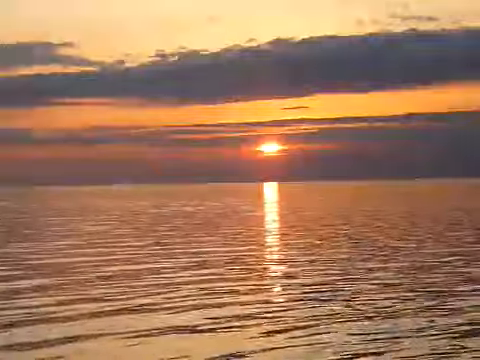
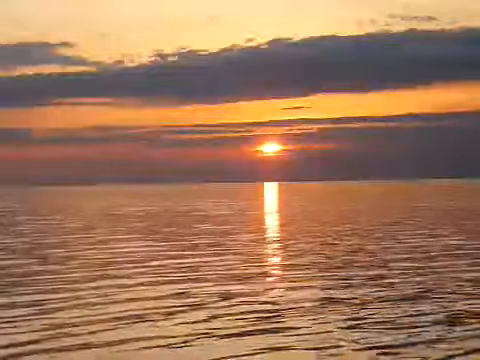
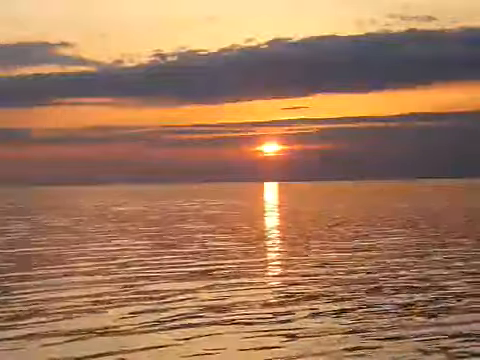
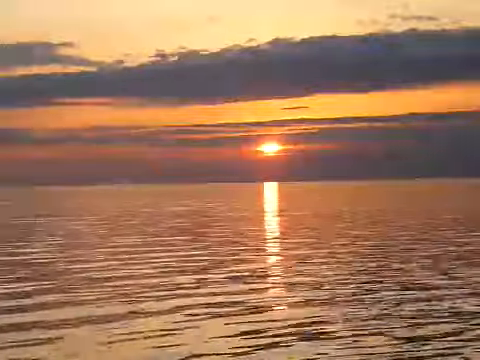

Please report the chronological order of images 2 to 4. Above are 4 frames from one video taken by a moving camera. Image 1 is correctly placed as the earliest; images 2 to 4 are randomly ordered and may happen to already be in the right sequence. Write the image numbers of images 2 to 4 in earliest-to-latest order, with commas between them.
4, 2, 3
